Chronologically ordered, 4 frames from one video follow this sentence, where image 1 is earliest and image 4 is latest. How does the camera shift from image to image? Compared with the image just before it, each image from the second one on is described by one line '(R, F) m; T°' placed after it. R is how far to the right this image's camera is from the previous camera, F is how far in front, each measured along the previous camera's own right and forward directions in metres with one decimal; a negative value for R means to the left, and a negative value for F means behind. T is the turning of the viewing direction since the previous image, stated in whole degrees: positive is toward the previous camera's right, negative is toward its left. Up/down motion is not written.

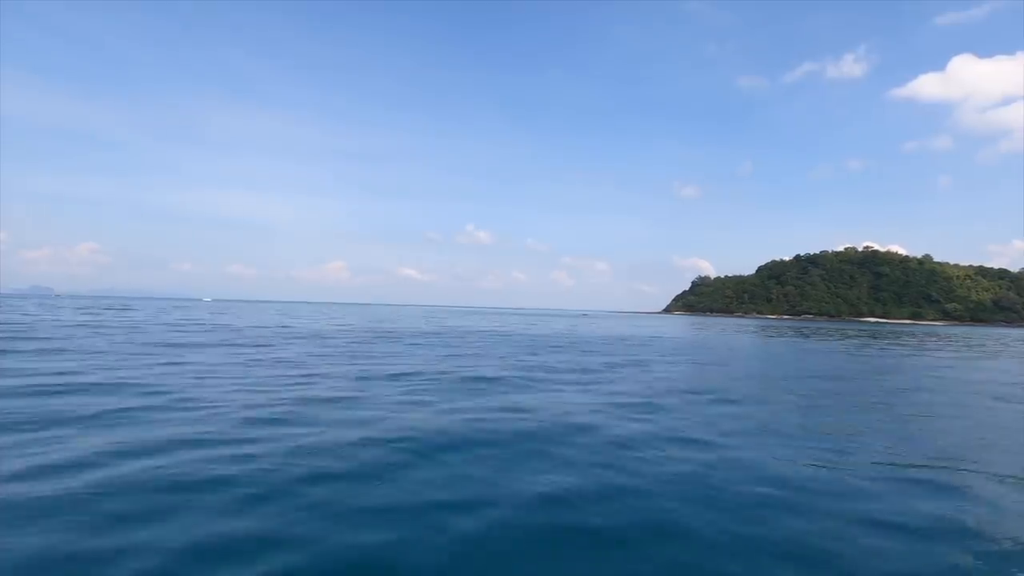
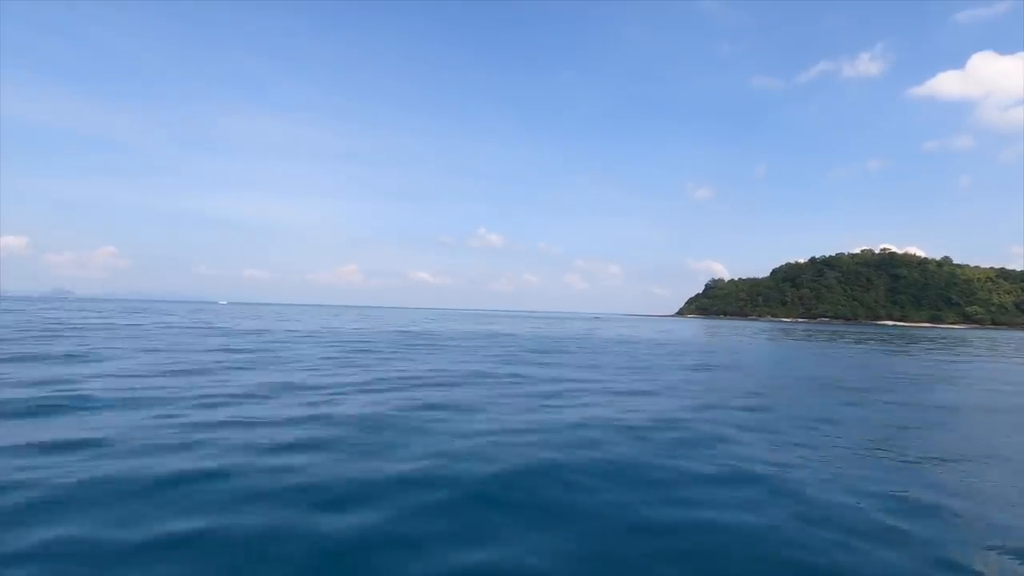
(+0.5, +0.7) m; -1°
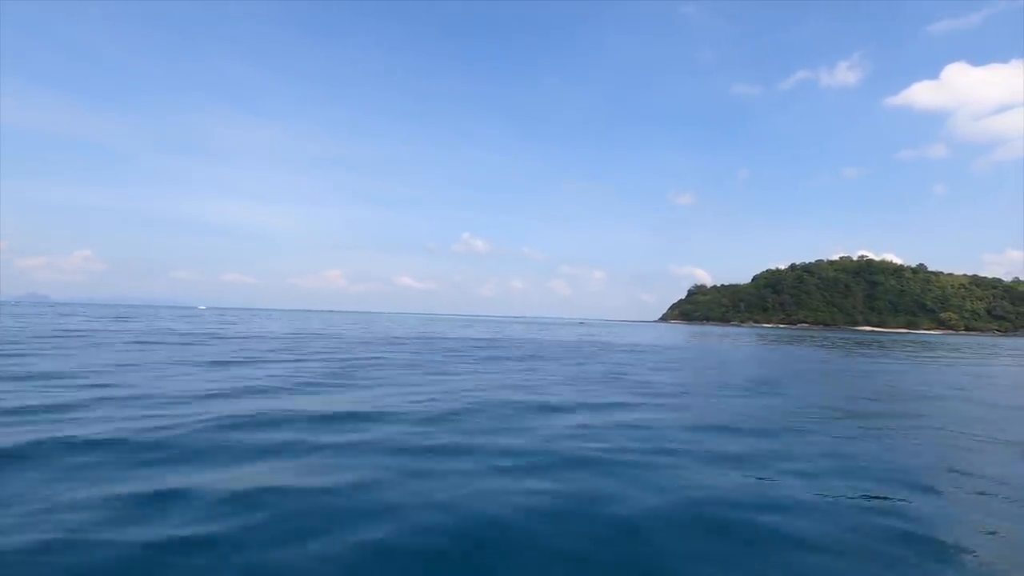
(-0.9, -1.5) m; +2°
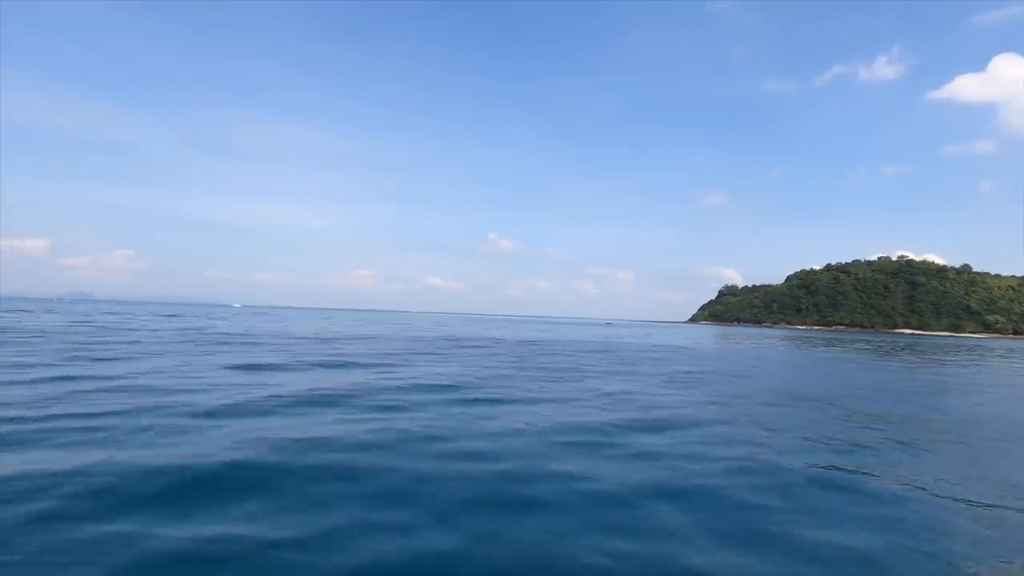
(-0.4, +1.2) m; -2°
